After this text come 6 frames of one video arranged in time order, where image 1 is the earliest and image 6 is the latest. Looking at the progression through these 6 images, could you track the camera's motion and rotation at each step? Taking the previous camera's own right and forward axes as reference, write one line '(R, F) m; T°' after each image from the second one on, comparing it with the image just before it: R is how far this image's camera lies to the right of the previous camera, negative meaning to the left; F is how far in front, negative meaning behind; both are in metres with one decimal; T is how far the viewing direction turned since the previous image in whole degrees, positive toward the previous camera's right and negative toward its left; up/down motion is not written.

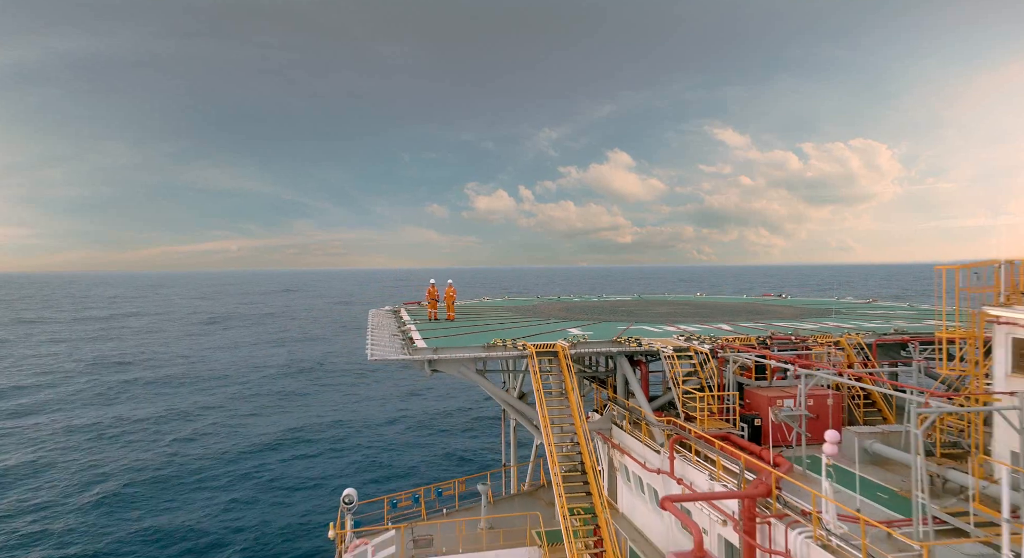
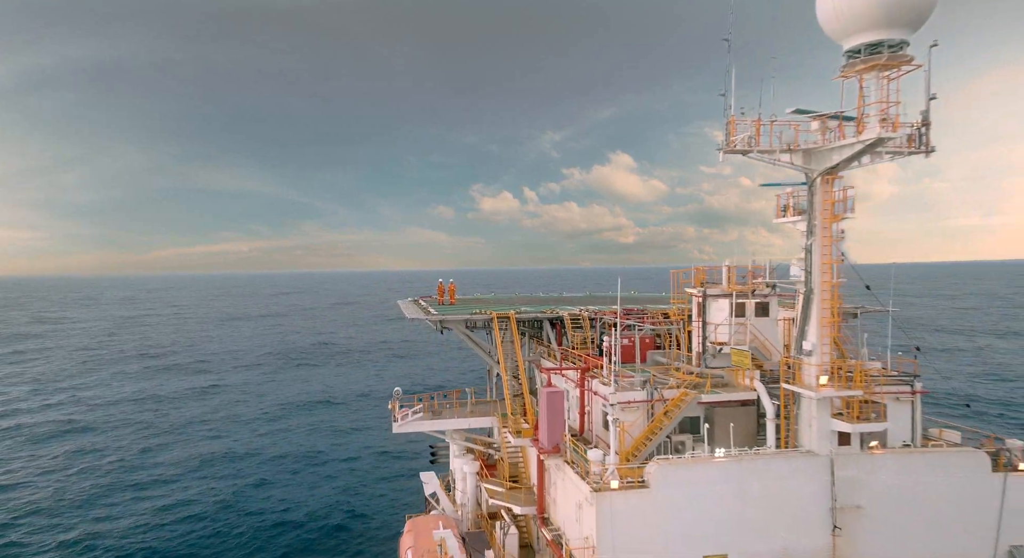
(+1.4, -12.2) m; 0°
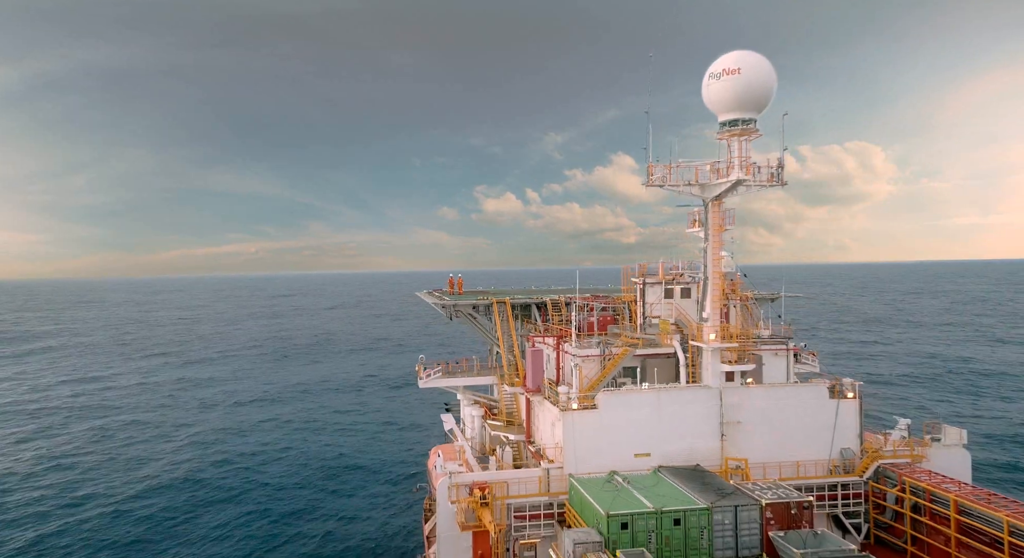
(+0.3, -8.3) m; 0°
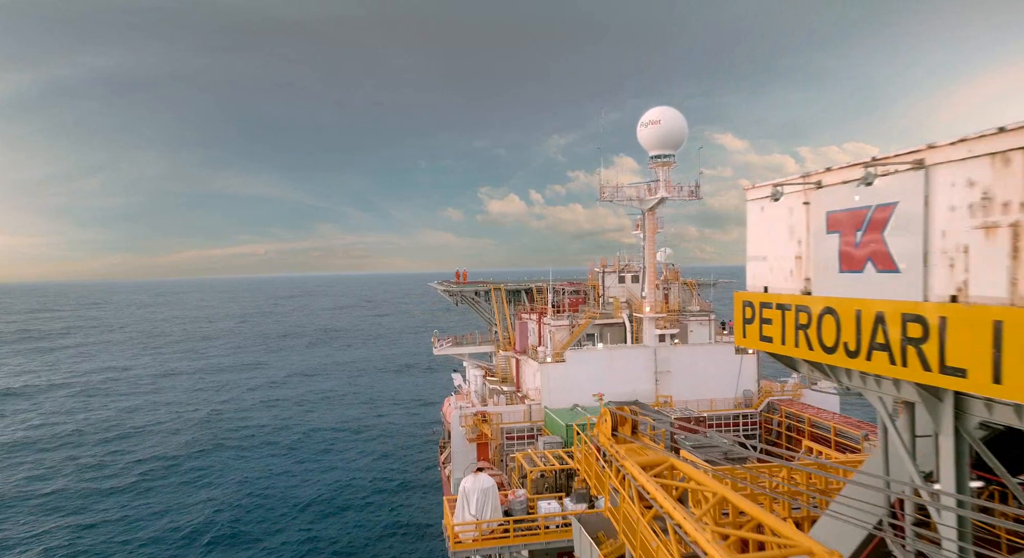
(+0.7, -9.5) m; 0°
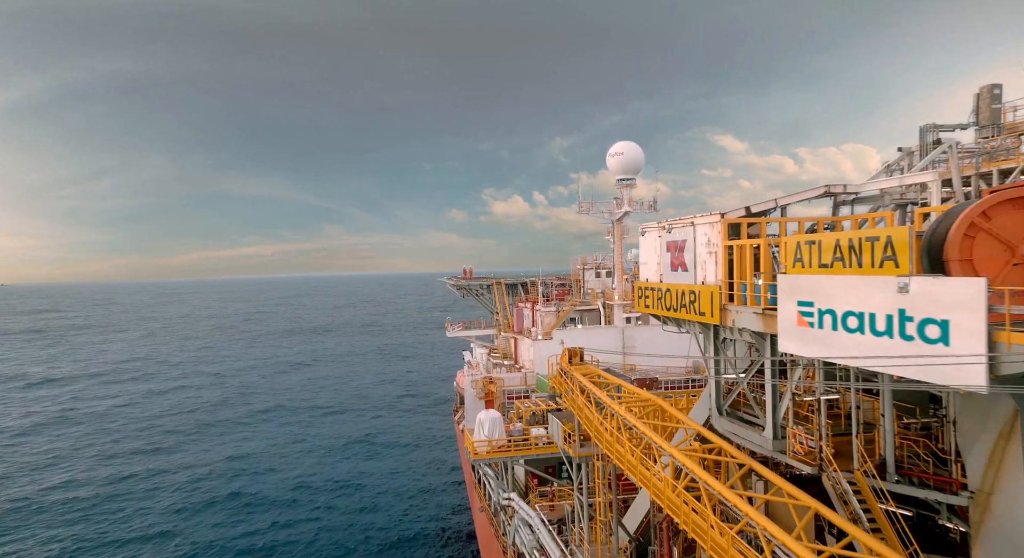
(+0.2, -9.6) m; 0°
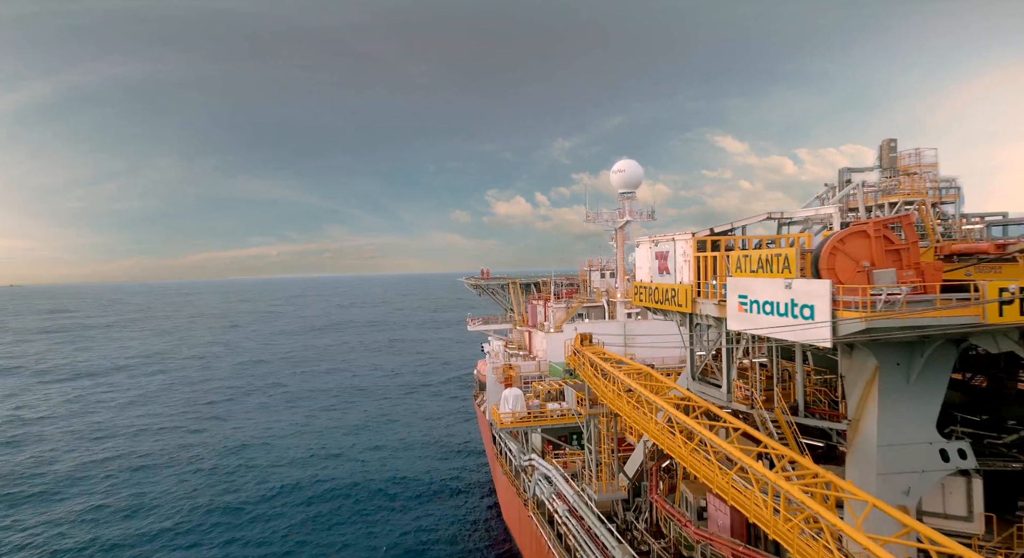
(-1.2, -6.6) m; 0°
